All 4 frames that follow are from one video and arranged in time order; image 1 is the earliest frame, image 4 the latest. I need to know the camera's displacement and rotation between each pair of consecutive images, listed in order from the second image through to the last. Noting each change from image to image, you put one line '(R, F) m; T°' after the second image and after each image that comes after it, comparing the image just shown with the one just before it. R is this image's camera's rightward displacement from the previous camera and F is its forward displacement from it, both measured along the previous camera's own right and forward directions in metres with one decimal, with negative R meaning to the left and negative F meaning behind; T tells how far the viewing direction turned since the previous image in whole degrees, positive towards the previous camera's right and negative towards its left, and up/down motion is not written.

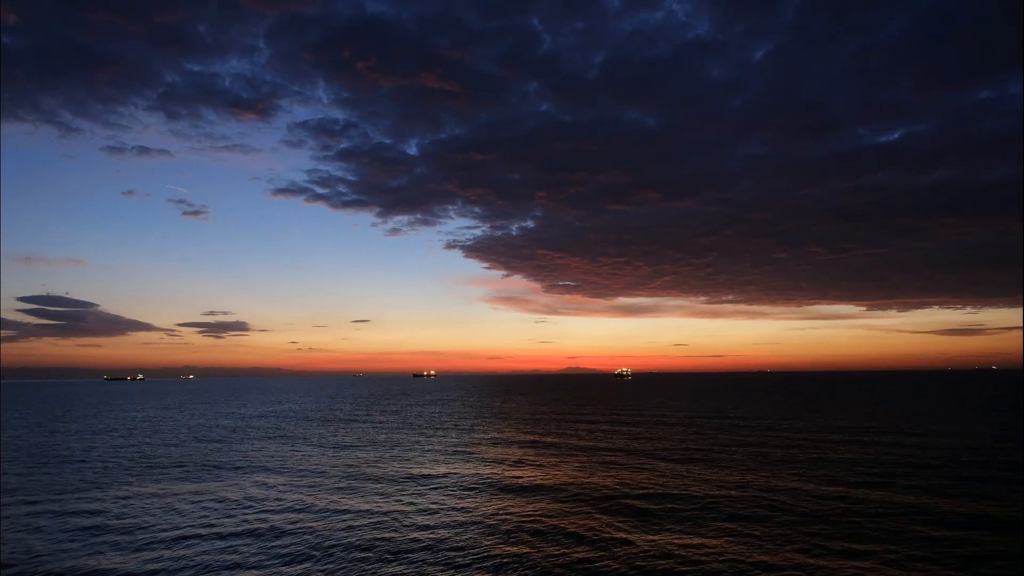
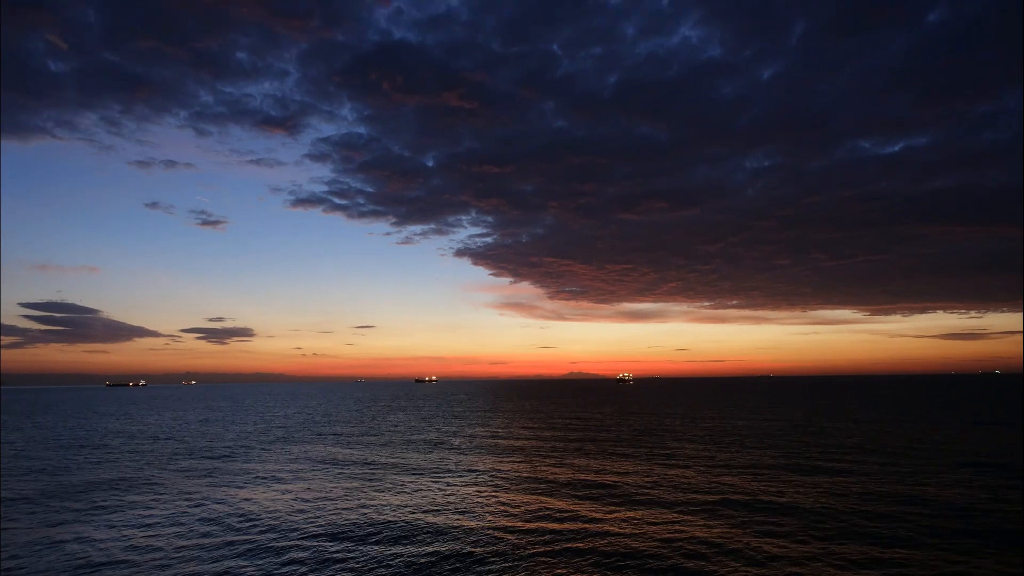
(-3.6, -5.6) m; 0°
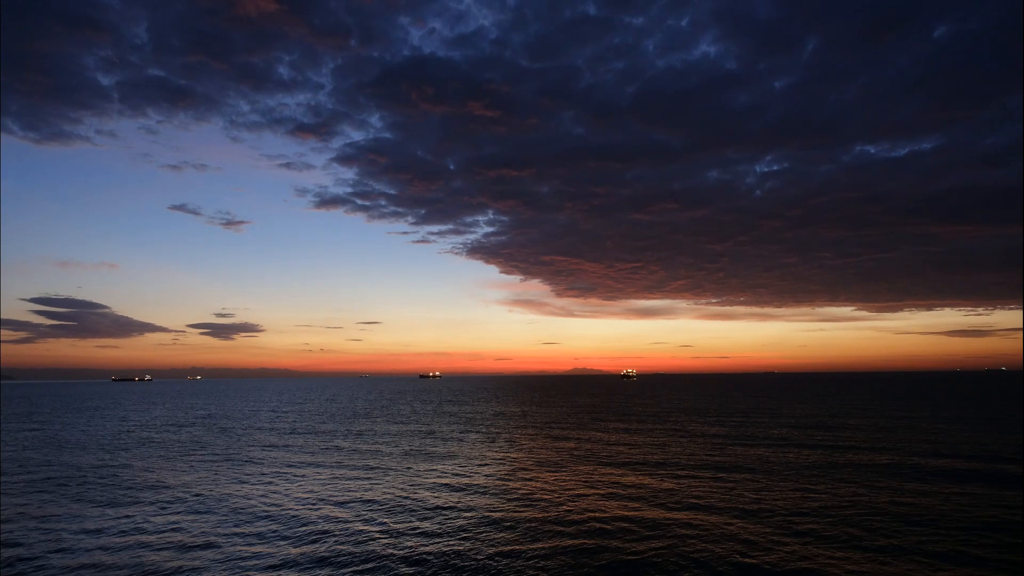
(-4.3, -7.0) m; 0°
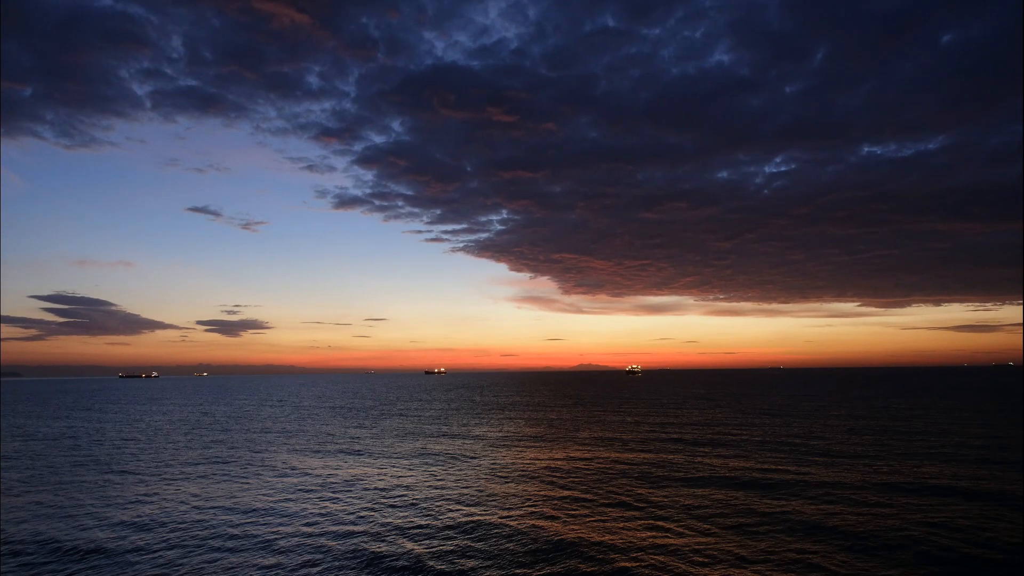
(-3.3, -5.2) m; -1°
